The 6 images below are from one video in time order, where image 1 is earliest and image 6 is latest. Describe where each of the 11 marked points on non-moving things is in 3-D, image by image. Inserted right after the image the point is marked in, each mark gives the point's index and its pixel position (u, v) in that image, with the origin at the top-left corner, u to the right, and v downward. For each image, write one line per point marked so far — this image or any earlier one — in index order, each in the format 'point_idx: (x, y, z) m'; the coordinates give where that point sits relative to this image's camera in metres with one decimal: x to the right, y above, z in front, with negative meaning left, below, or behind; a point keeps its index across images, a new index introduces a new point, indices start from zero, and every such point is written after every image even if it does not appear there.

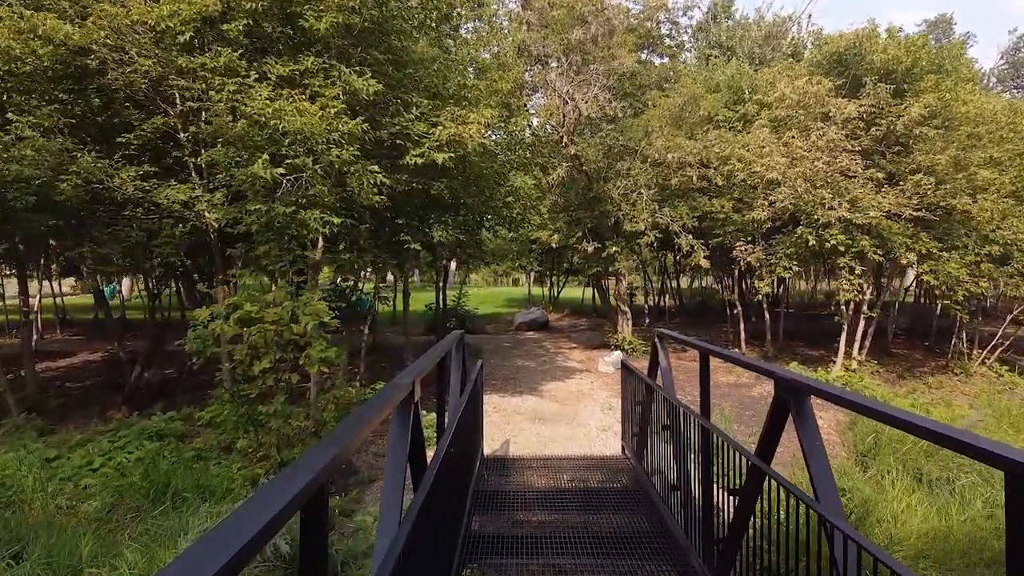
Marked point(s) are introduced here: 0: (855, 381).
0: (+4.5, -1.2, +12.2) m
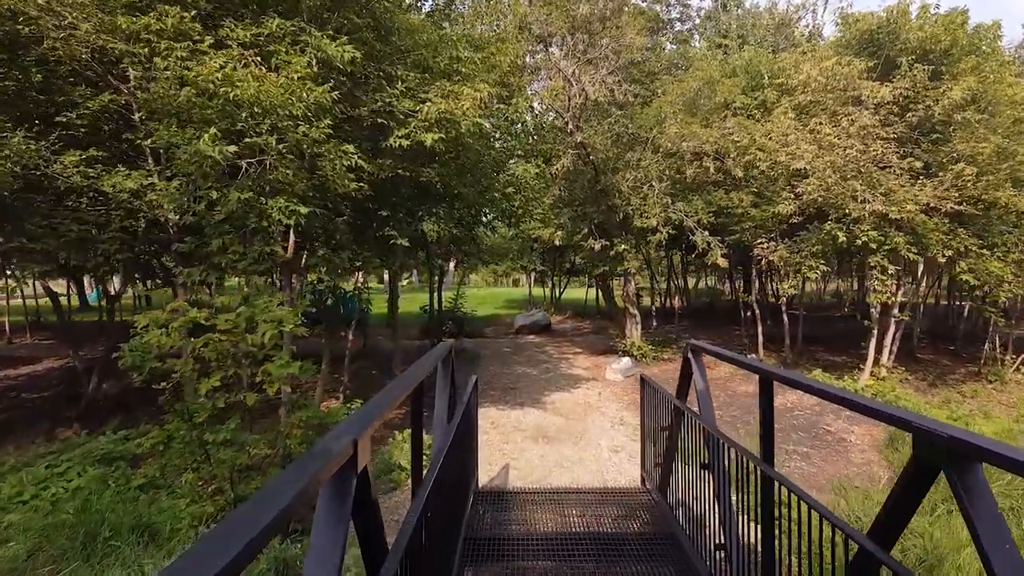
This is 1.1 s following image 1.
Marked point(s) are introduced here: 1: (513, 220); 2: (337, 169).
0: (+4.5, -1.2, +11.2) m
1: (0.0, +0.7, +10.1) m
2: (-1.1, +0.7, +5.7) m
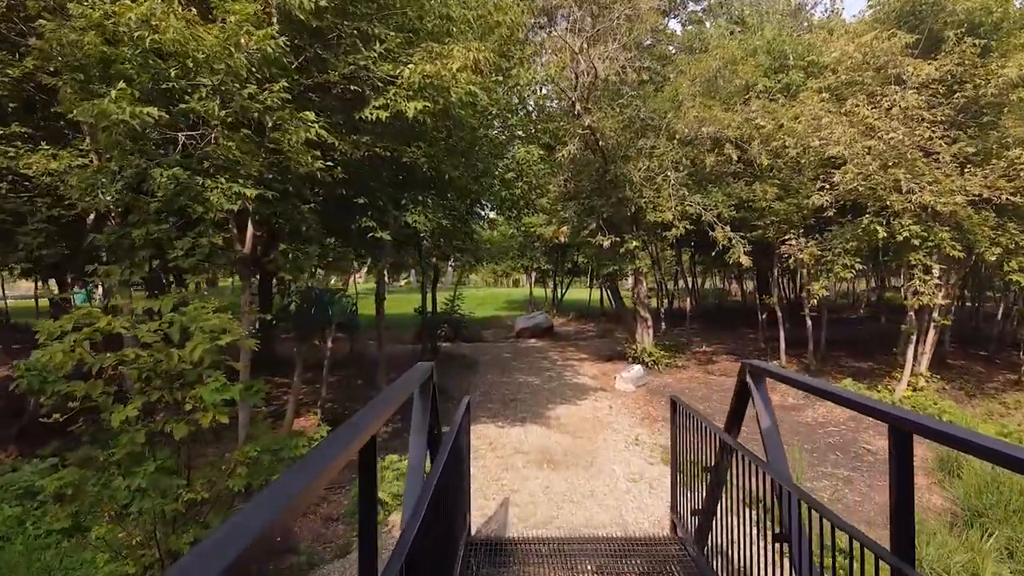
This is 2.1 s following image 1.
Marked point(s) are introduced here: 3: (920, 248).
0: (+4.5, -1.2, +10.1) m
1: (0.0, +0.7, +9.1) m
2: (-1.1, +0.7, +4.6) m
3: (+4.0, +0.4, +9.2) m
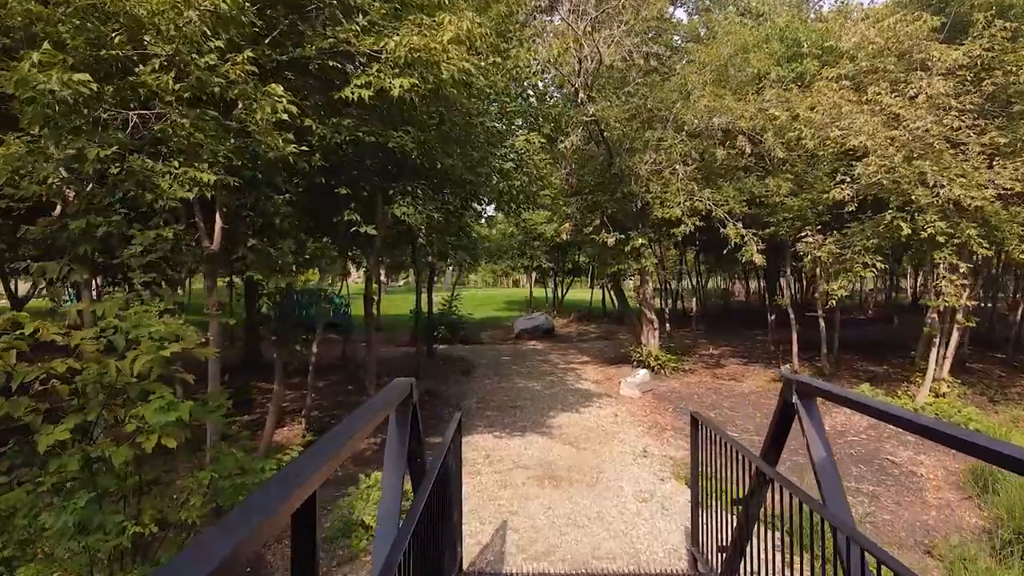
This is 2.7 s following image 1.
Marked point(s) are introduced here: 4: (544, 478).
0: (+4.5, -1.2, +9.5) m
1: (0.0, +0.7, +8.5) m
2: (-1.1, +0.7, +4.1) m
3: (+4.0, +0.4, +8.6) m
4: (+0.2, -1.3, +6.3) m
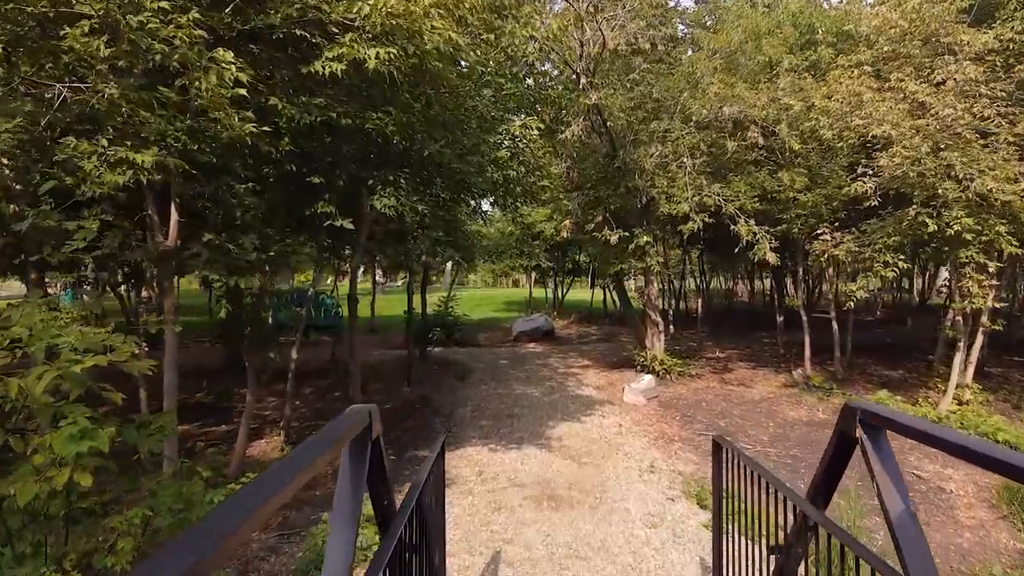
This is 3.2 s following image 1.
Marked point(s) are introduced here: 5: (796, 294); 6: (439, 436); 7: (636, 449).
0: (+4.4, -1.2, +8.9) m
1: (0.0, +0.7, +7.9) m
2: (-1.1, +0.7, +3.5) m
3: (+4.0, +0.4, +8.1) m
4: (+0.2, -1.3, +5.7) m
5: (+3.4, -0.1, +11.2) m
6: (-0.6, -1.2, +7.7) m
7: (+1.0, -1.3, +7.4) m
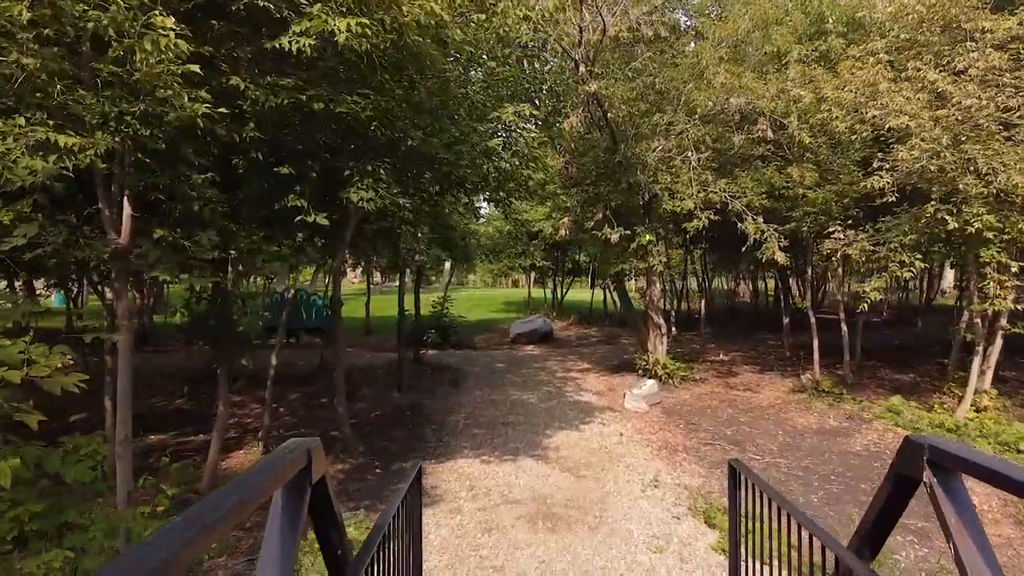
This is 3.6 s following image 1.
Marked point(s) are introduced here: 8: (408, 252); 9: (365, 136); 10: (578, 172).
0: (+4.4, -1.2, +8.5) m
1: (-0.1, +0.7, +7.5) m
2: (-1.2, +0.7, +3.0) m
3: (+3.9, +0.4, +7.6) m
4: (+0.1, -1.3, +5.3) m
5: (+3.3, -0.1, +10.7) m
6: (-0.6, -1.2, +7.3) m
7: (+0.9, -1.3, +7.0) m
8: (-0.9, +0.3, +8.2) m
9: (-0.7, +0.7, +4.5) m
10: (+0.7, +1.2, +9.4) m
